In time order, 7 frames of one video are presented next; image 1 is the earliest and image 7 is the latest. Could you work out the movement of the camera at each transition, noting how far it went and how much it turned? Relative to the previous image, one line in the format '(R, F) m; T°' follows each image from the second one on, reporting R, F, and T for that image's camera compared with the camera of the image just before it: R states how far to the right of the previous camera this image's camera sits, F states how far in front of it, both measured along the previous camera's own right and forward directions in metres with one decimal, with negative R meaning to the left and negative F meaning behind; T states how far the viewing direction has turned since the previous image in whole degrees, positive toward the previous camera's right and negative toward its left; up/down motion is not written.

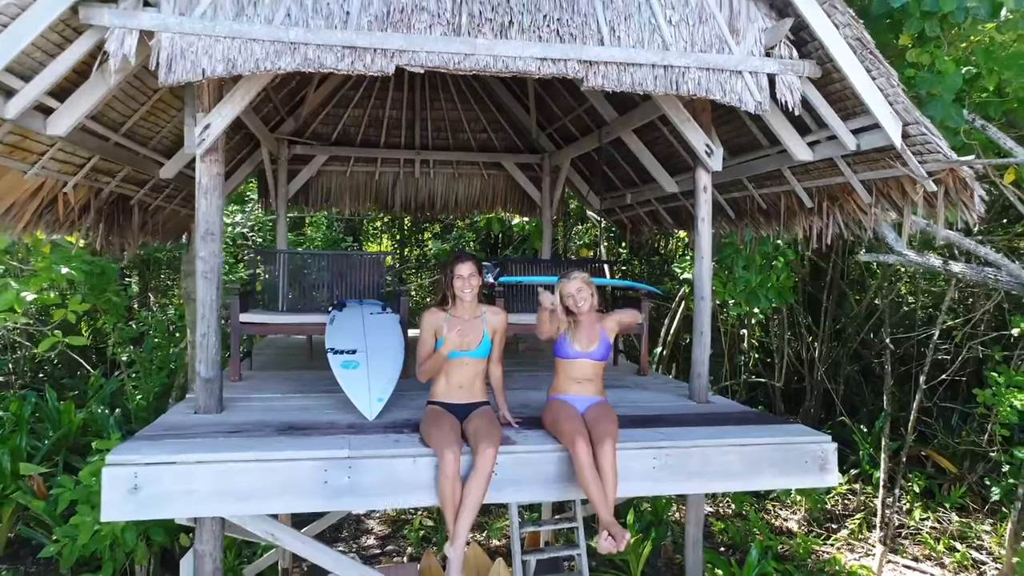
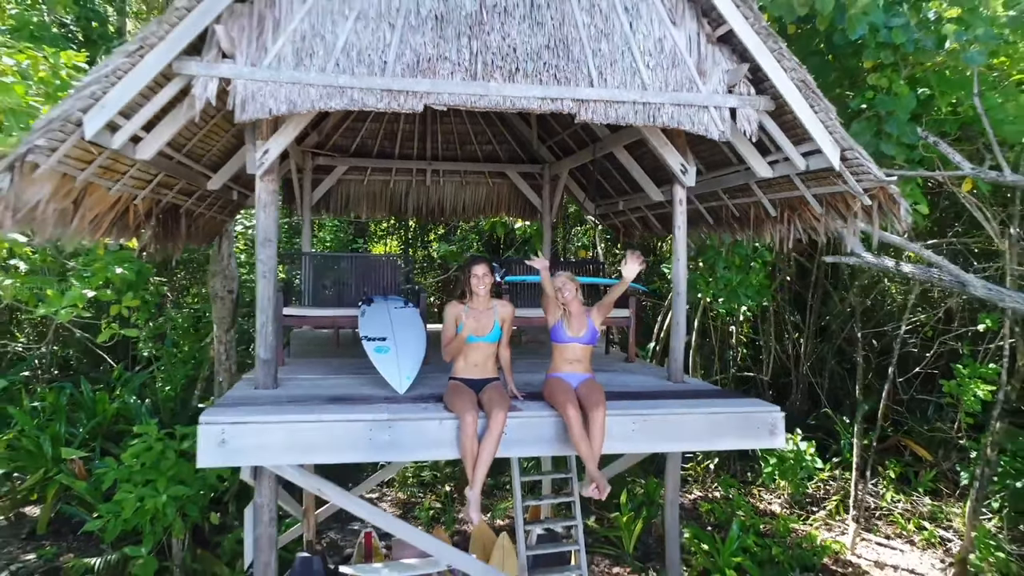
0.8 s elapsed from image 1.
(-0.1, -0.5) m; 0°
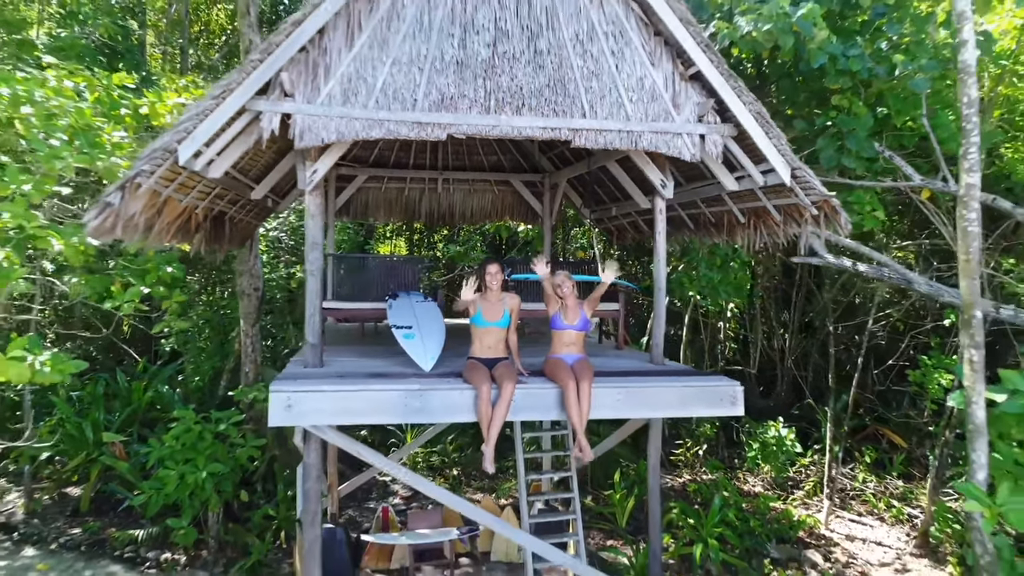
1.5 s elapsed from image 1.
(-0.1, -0.6) m; 0°
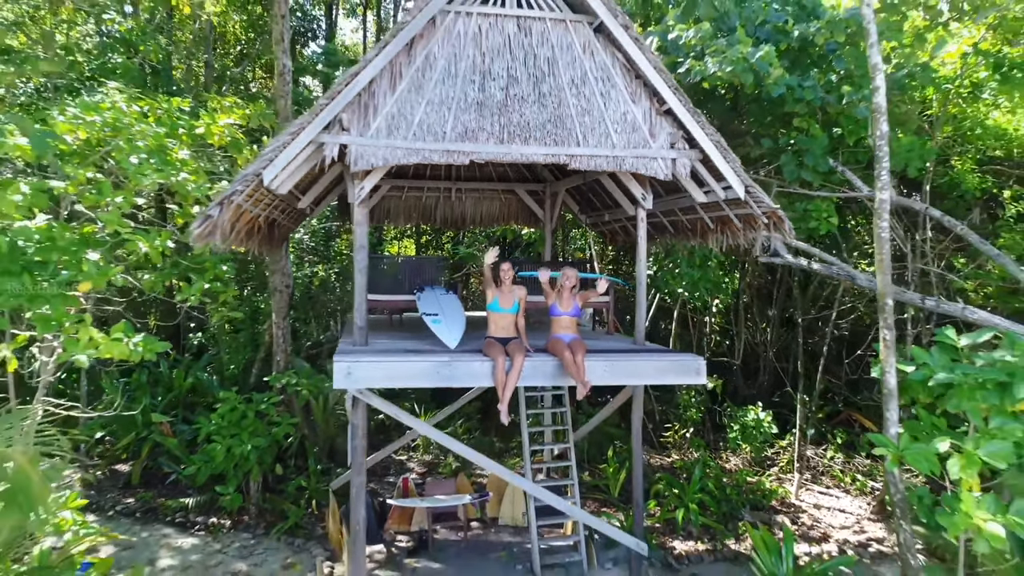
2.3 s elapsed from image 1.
(-0.1, -0.9) m; 0°
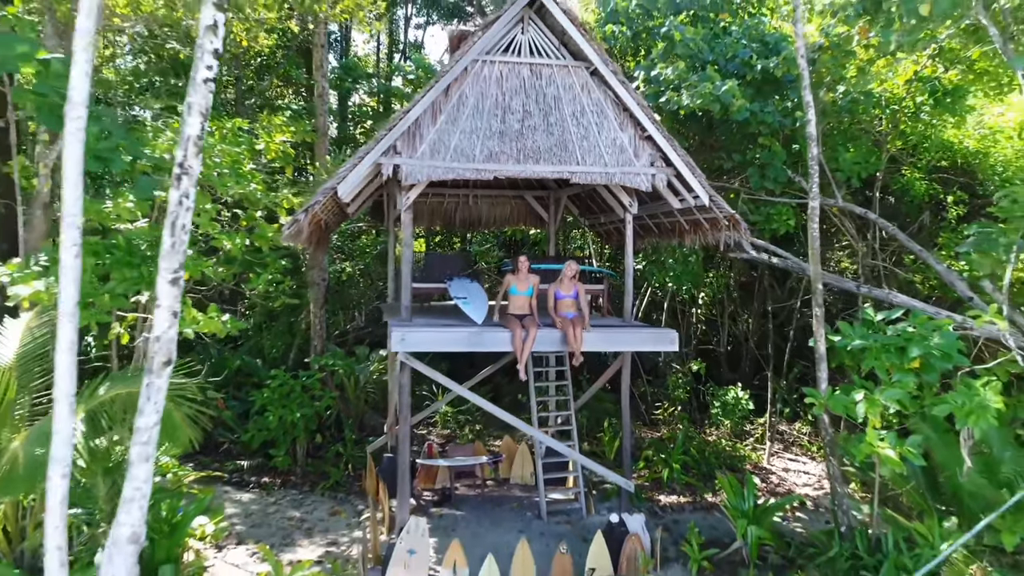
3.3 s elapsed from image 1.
(-0.3, -1.3) m; 0°
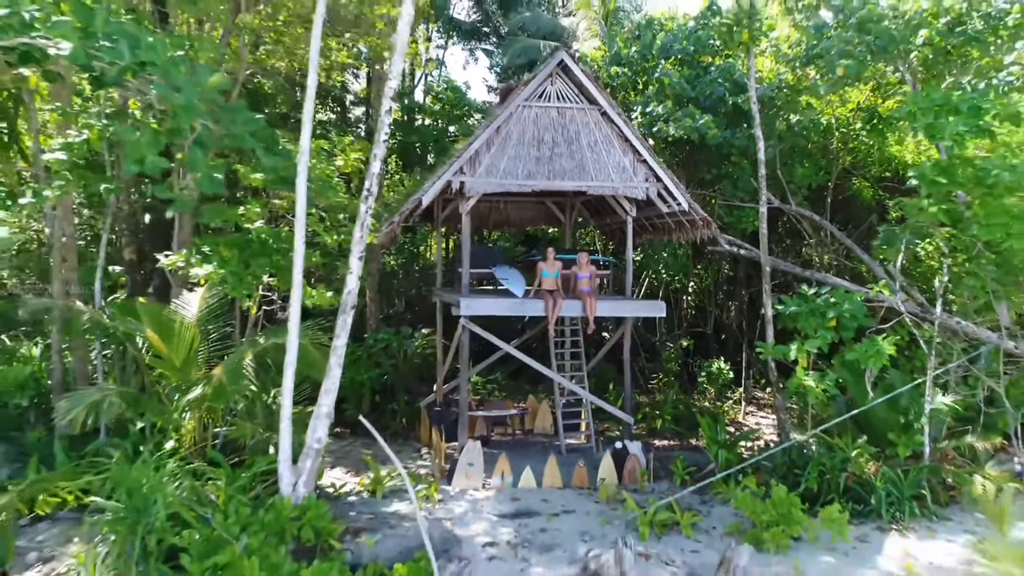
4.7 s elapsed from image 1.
(-0.8, -2.2) m; 0°
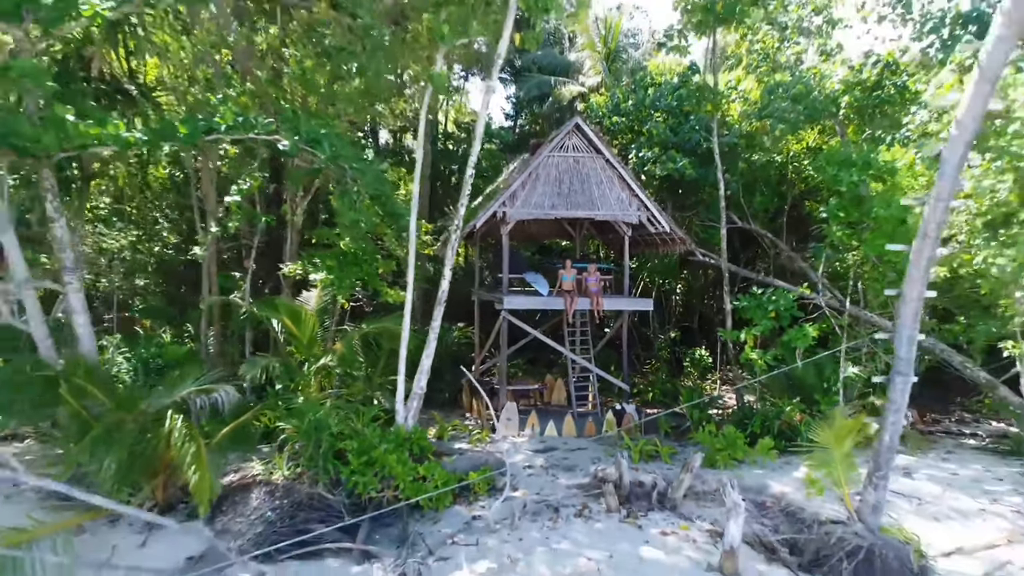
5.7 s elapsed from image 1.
(-0.9, -2.9) m; 0°
